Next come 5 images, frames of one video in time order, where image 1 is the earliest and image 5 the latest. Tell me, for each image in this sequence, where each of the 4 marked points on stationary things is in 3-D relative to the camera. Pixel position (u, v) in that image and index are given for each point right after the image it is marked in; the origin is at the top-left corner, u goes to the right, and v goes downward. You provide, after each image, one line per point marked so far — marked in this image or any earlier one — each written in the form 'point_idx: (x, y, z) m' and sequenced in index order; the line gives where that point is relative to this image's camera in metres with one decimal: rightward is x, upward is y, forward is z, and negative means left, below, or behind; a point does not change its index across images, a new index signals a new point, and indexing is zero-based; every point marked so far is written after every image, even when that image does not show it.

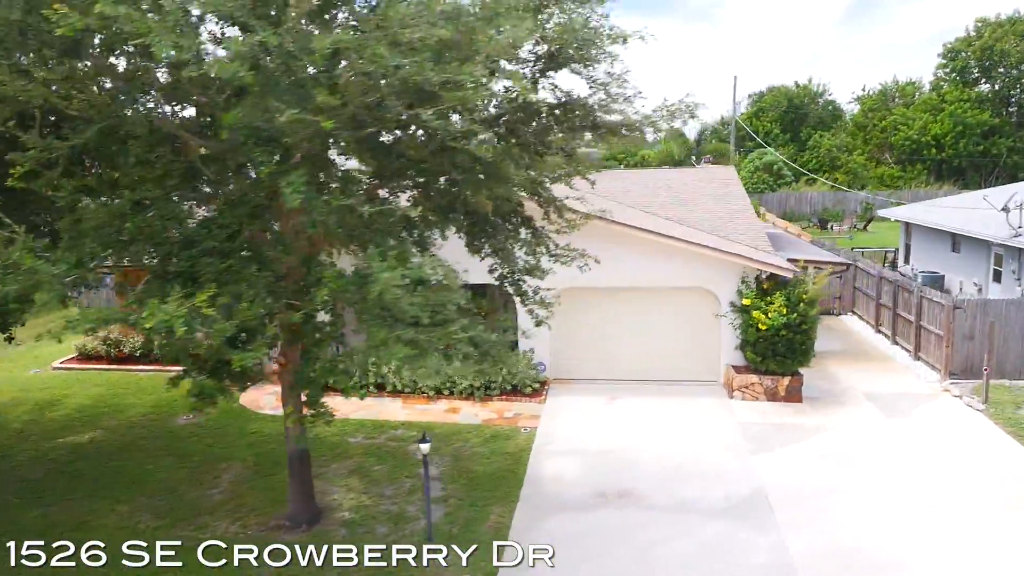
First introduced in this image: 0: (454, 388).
0: (-1.1, -1.9, +14.6) m
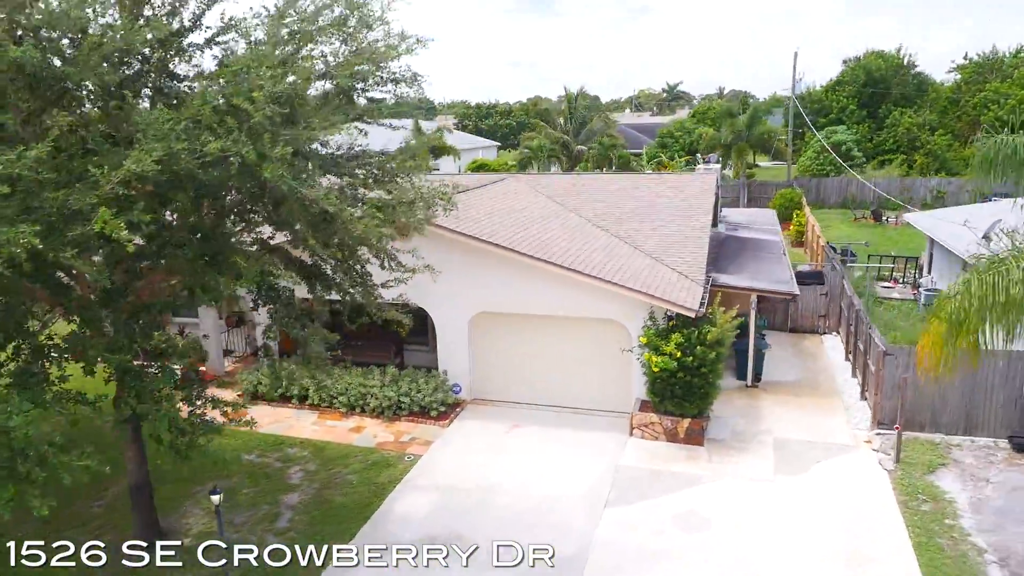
0: (-3.0, -2.4, +15.2) m
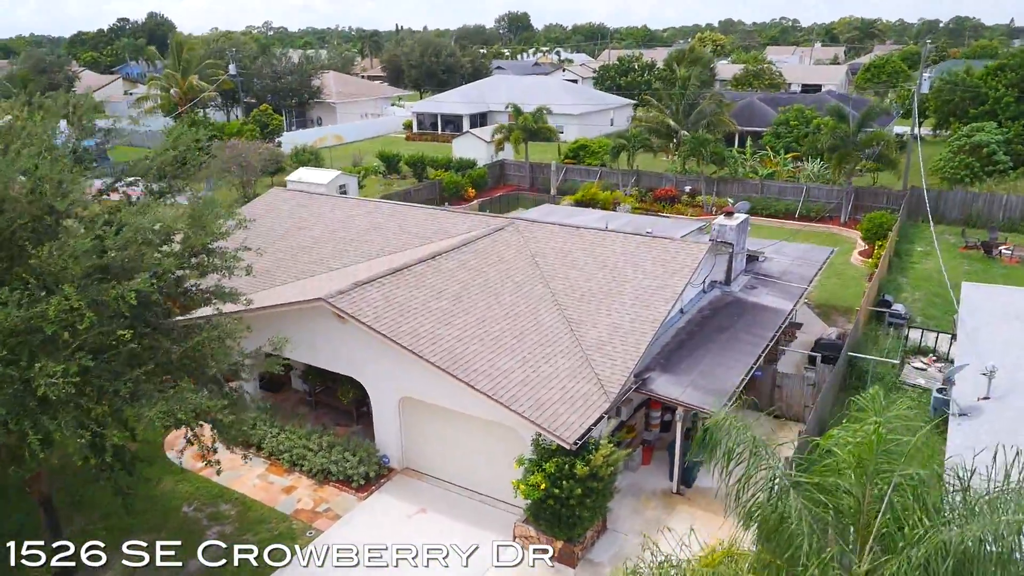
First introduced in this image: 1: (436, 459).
0: (-4.7, -4.0, +16.9) m
1: (-1.7, -3.8, +16.5) m
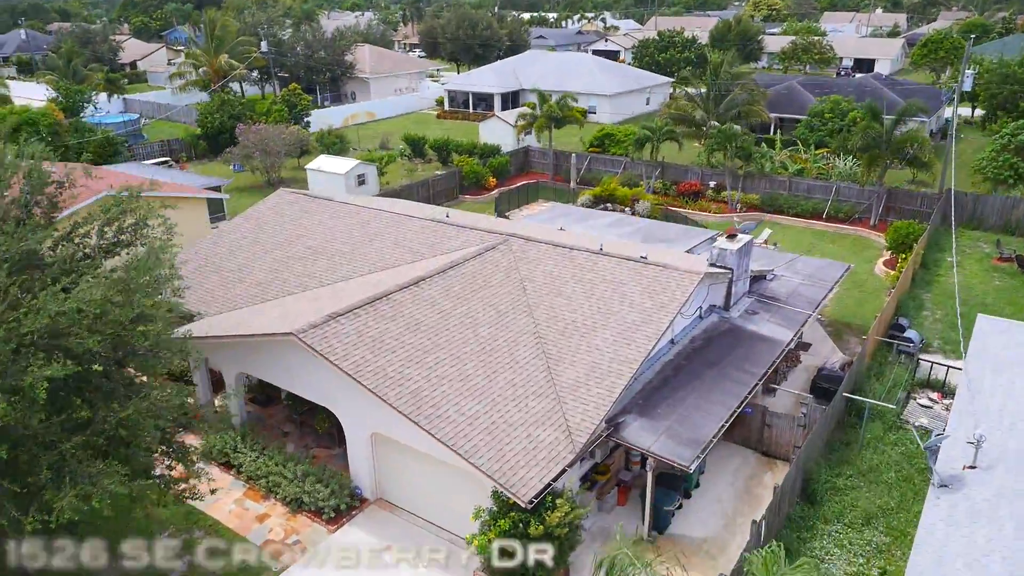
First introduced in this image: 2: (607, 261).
0: (-5.3, -4.6, +17.0) m
1: (-2.3, -4.5, +16.5) m
2: (+2.5, +0.7, +19.7) m
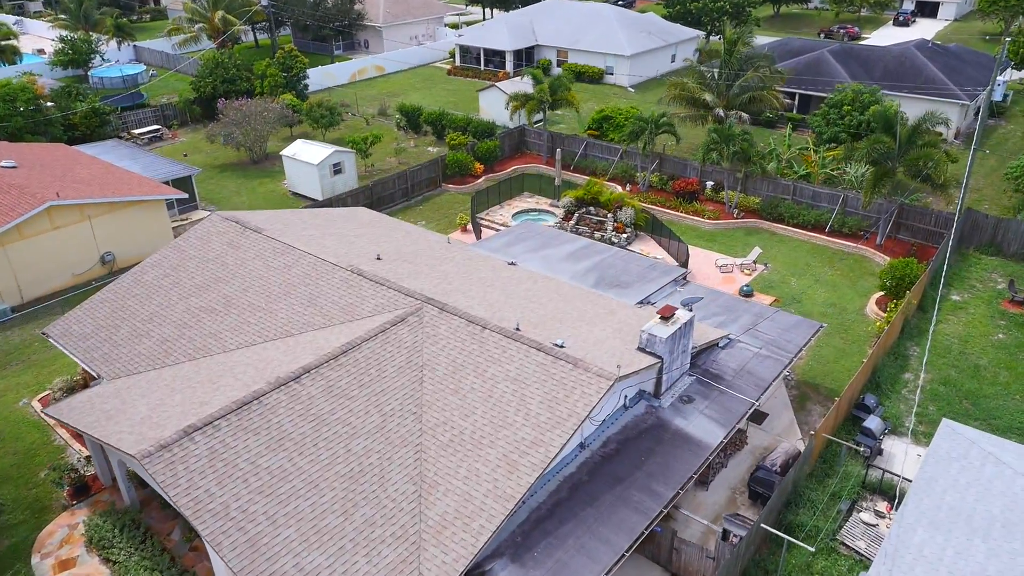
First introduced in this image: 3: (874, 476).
0: (-8.0, -6.8, +16.2) m
1: (-5.0, -6.8, +15.5) m
2: (+0.1, -1.5, +17.8) m
3: (+9.1, -4.7, +18.8) m
